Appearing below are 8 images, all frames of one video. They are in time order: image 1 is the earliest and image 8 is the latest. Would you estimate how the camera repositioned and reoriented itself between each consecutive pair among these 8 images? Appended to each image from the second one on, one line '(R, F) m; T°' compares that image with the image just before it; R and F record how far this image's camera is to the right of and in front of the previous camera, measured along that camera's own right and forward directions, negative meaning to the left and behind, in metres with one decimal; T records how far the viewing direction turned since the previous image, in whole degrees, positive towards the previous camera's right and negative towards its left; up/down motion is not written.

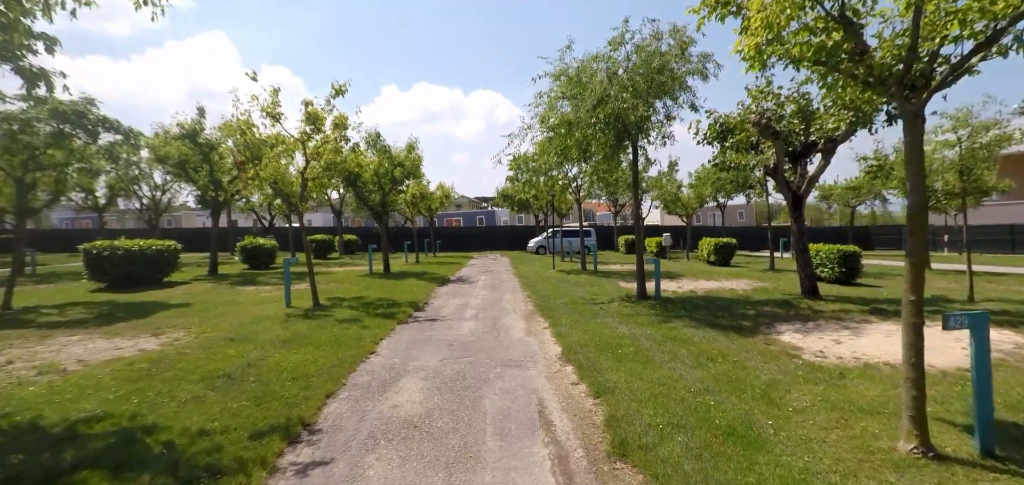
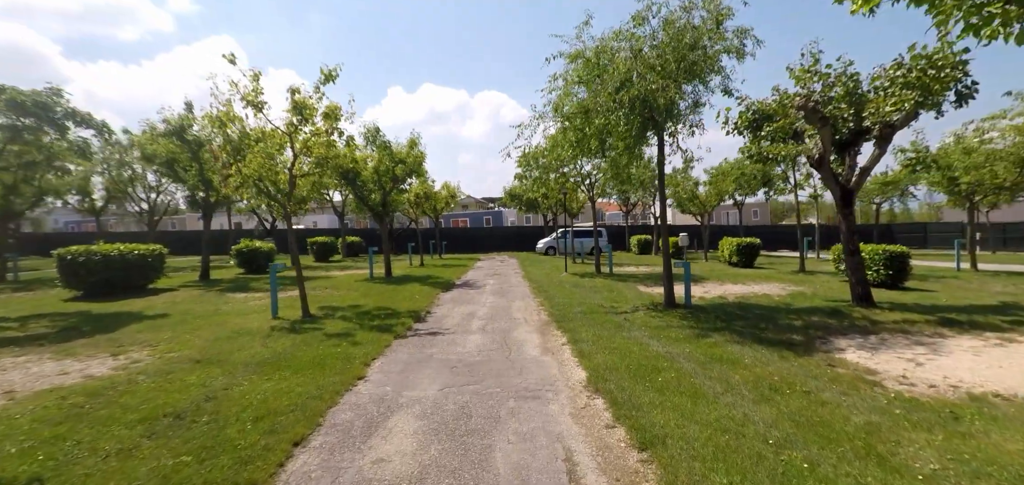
(-0.1, +1.2) m; -1°
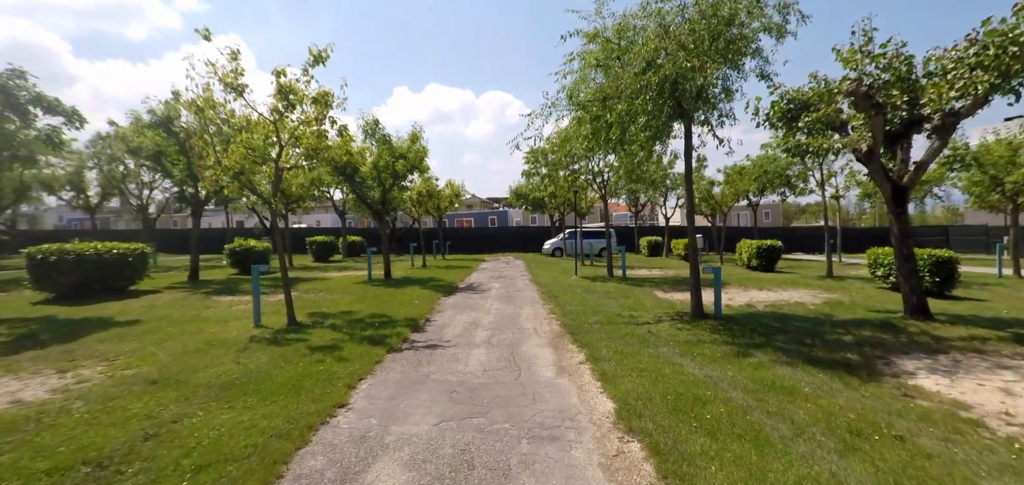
(-0.1, +1.1) m; -1°
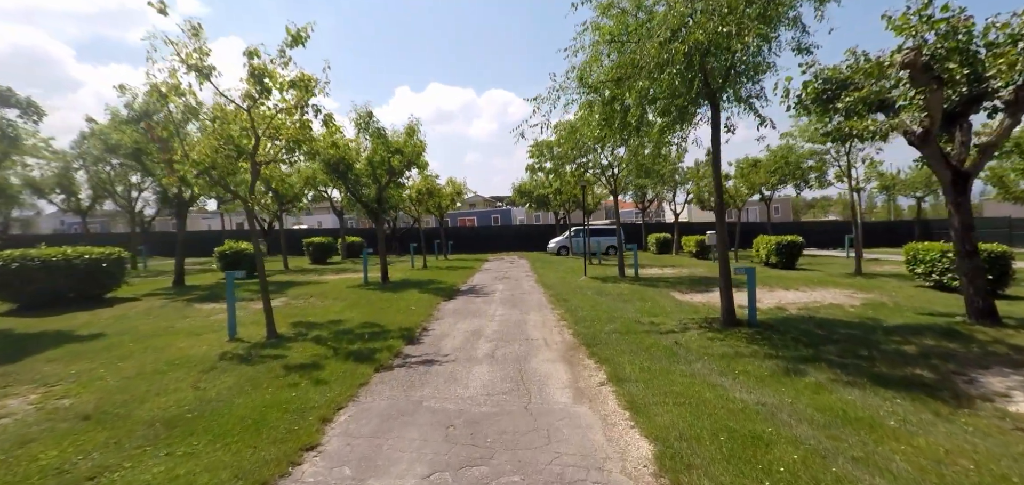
(0.0, +1.1) m; 0°
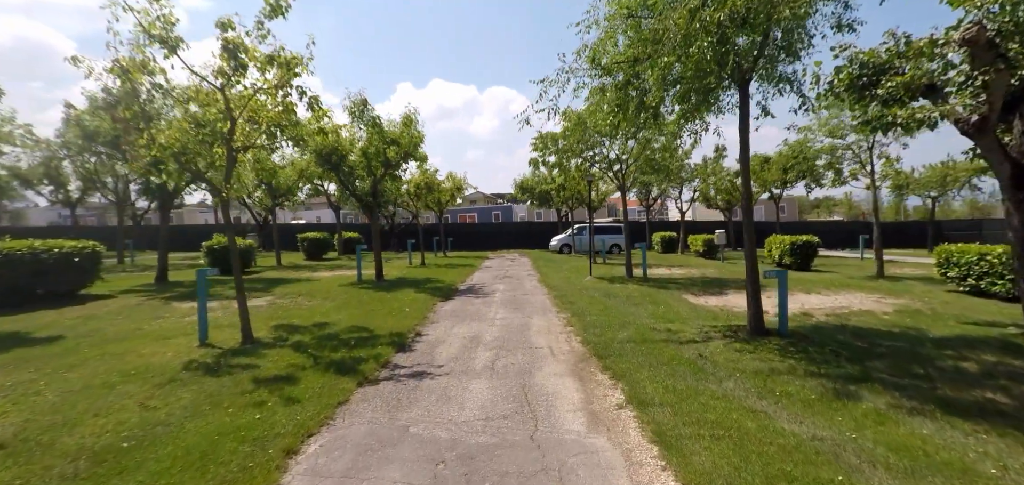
(0.0, +0.9) m; 0°
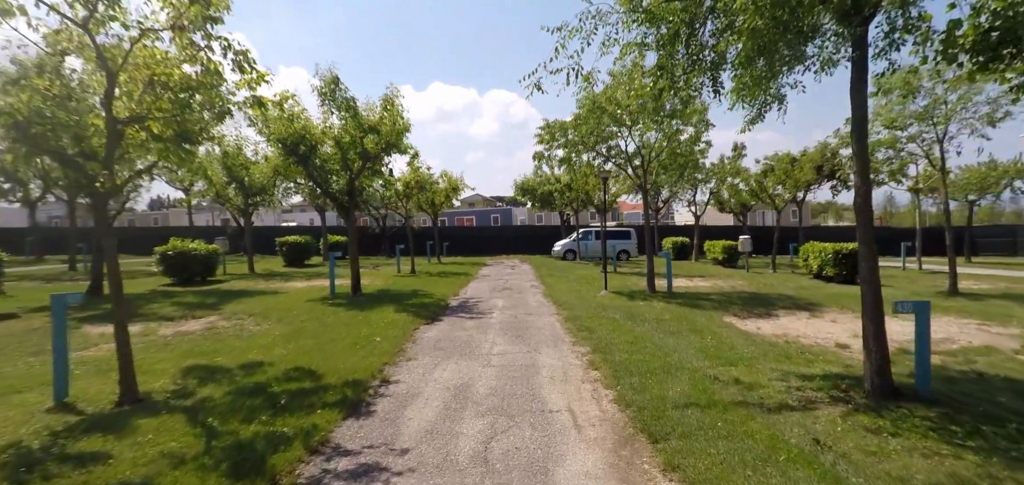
(-0.1, +2.4) m; 0°
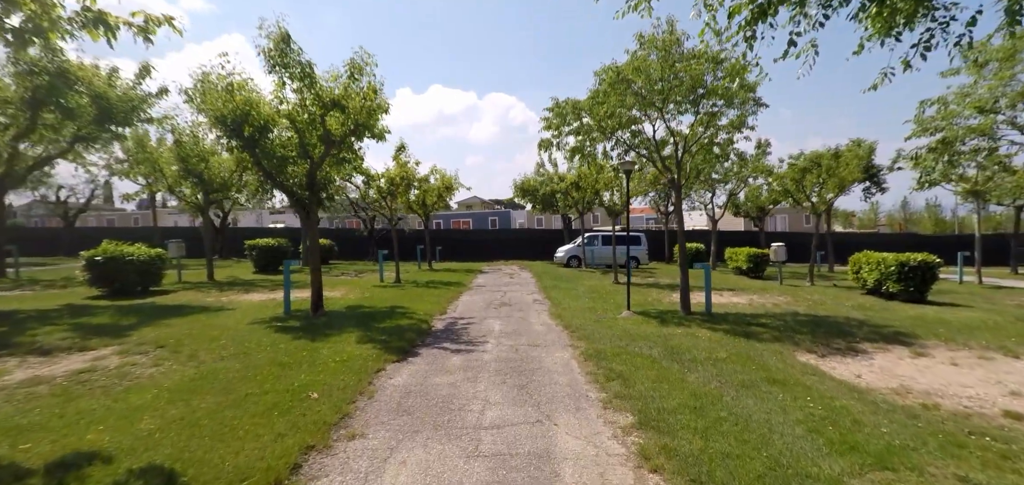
(-0.1, +2.6) m; 0°
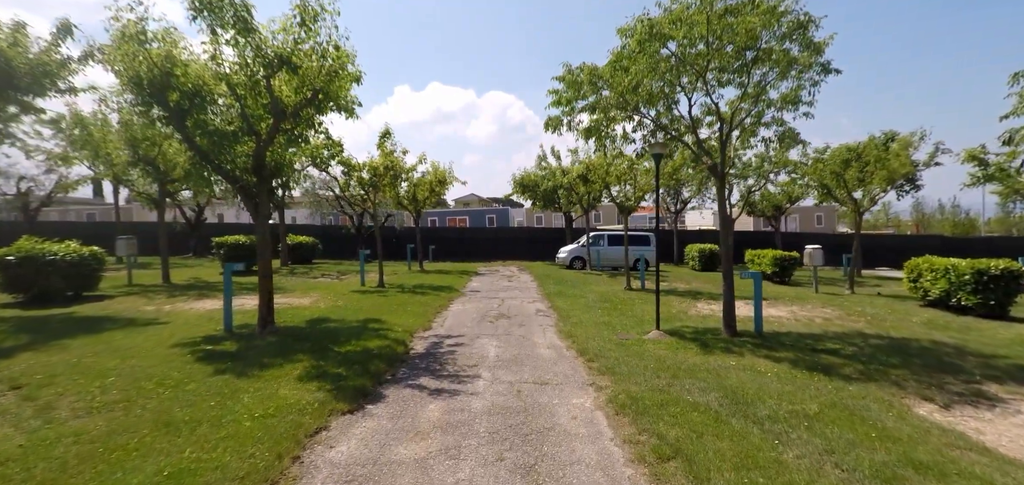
(0.0, +2.2) m; 0°
